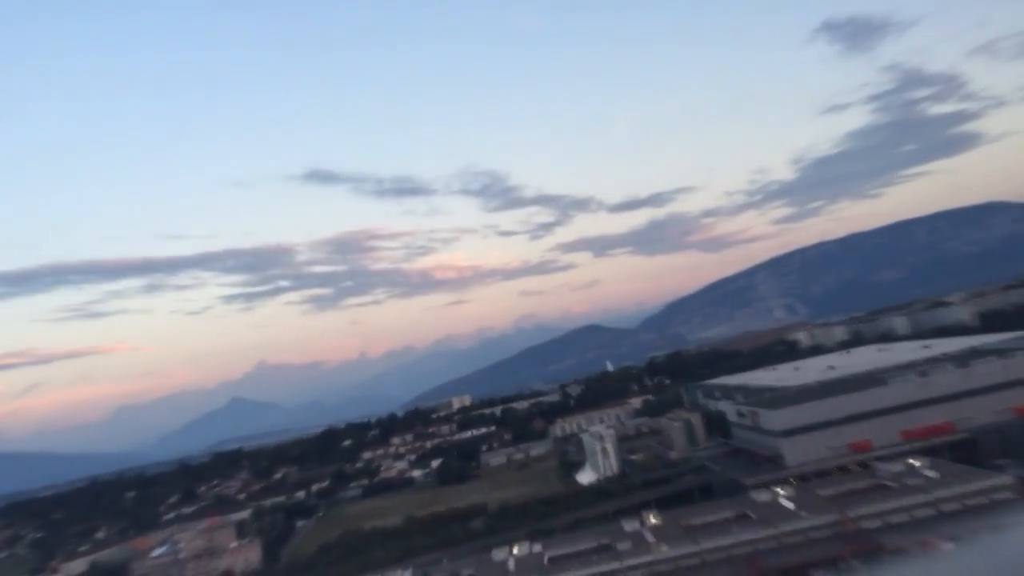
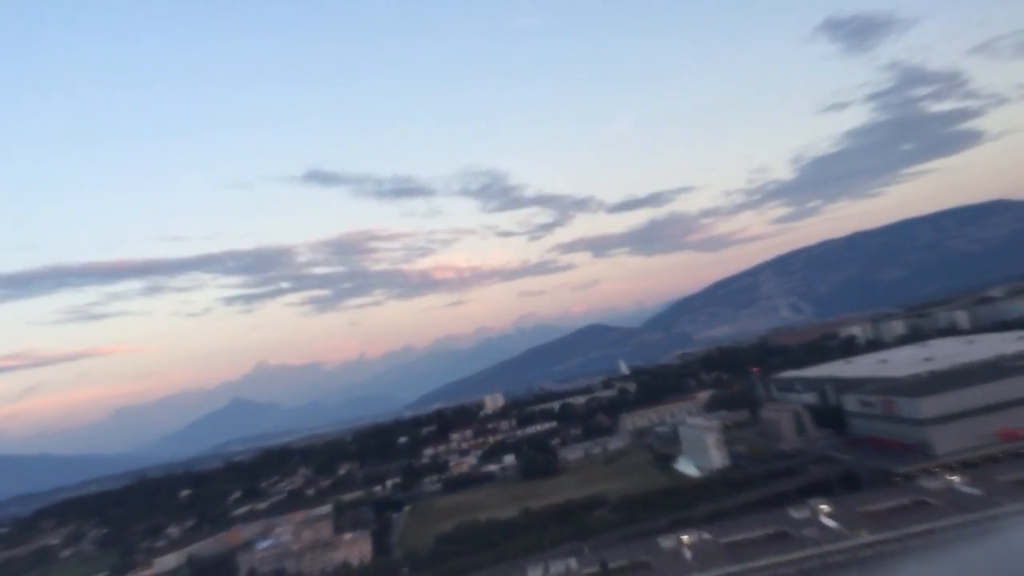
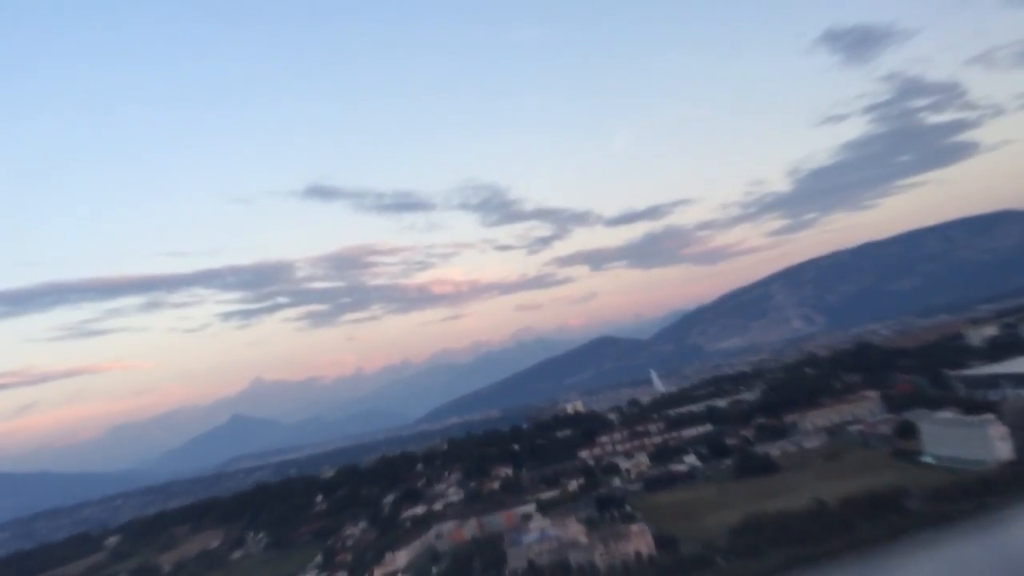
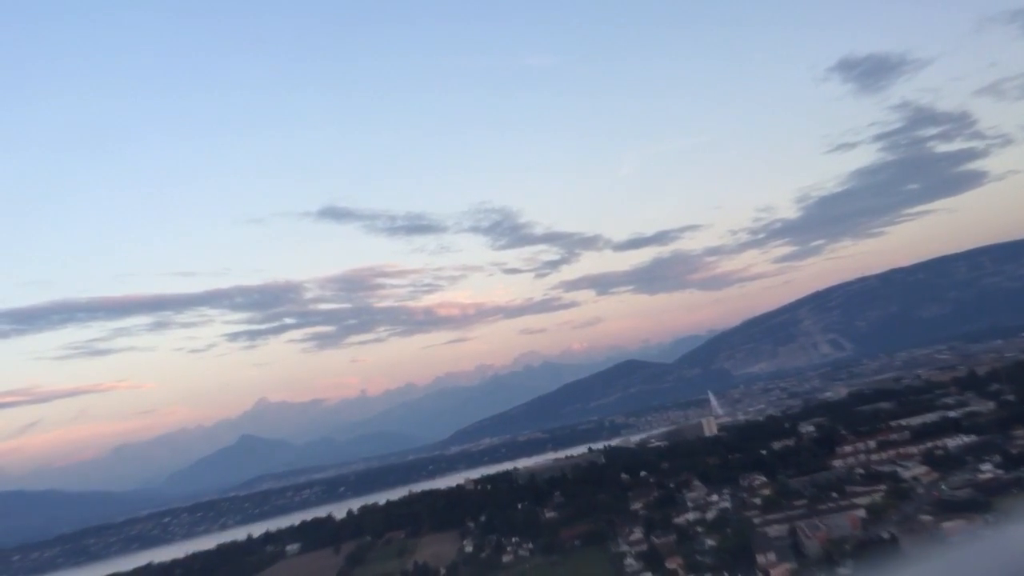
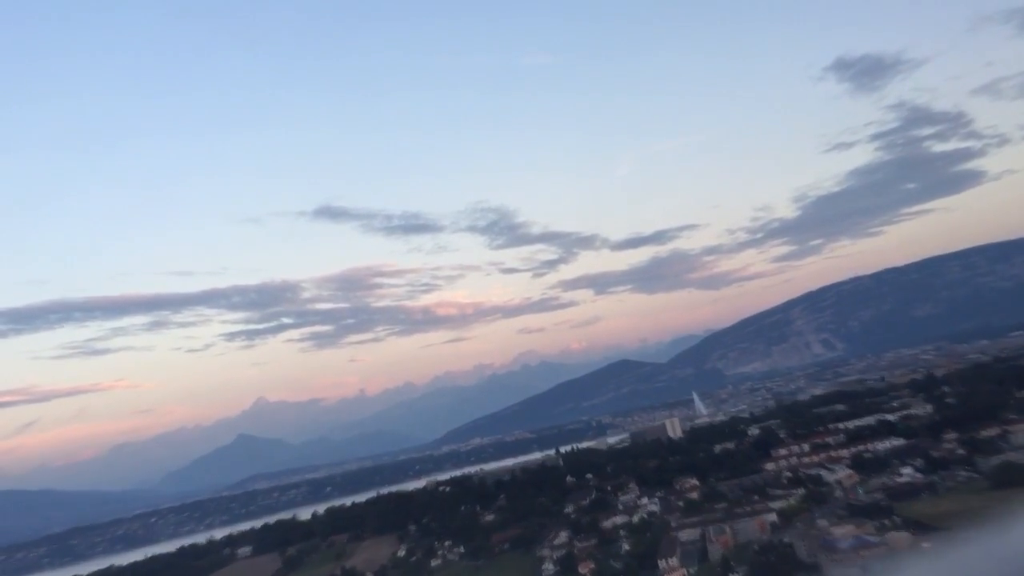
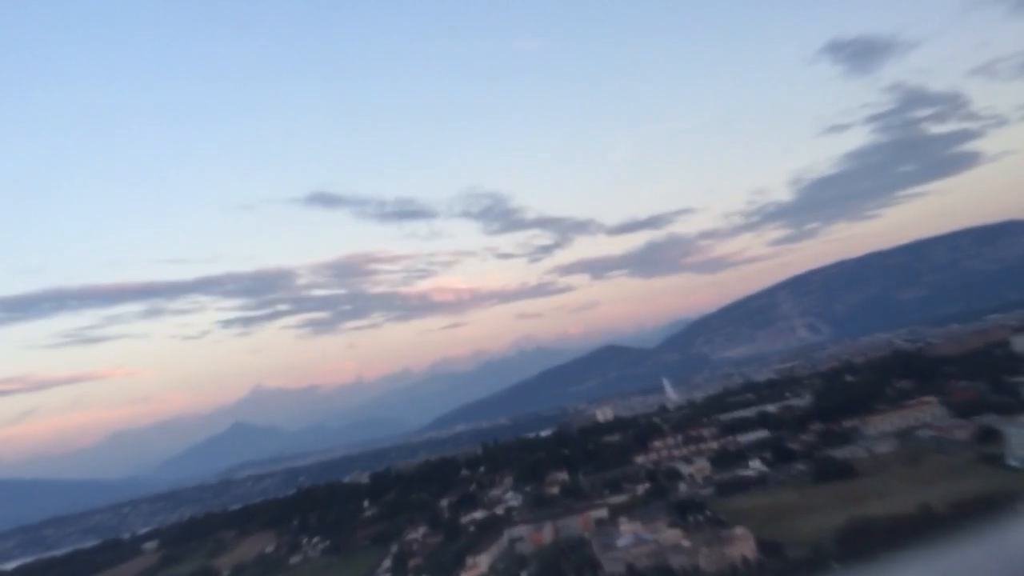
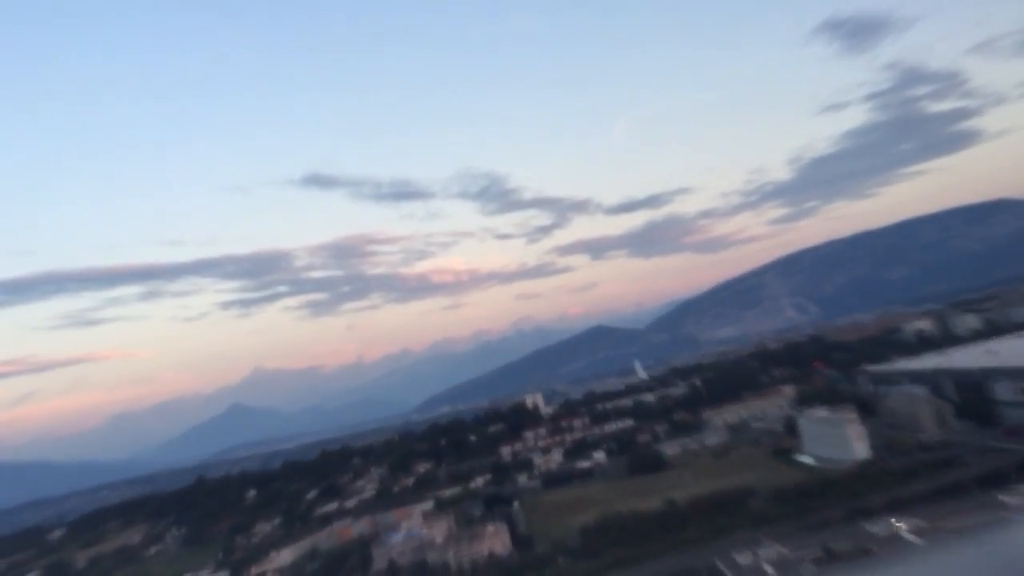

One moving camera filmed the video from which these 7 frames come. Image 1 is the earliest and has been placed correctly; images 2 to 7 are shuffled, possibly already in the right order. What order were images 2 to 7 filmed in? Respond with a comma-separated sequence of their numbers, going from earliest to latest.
2, 7, 3, 6, 5, 4
